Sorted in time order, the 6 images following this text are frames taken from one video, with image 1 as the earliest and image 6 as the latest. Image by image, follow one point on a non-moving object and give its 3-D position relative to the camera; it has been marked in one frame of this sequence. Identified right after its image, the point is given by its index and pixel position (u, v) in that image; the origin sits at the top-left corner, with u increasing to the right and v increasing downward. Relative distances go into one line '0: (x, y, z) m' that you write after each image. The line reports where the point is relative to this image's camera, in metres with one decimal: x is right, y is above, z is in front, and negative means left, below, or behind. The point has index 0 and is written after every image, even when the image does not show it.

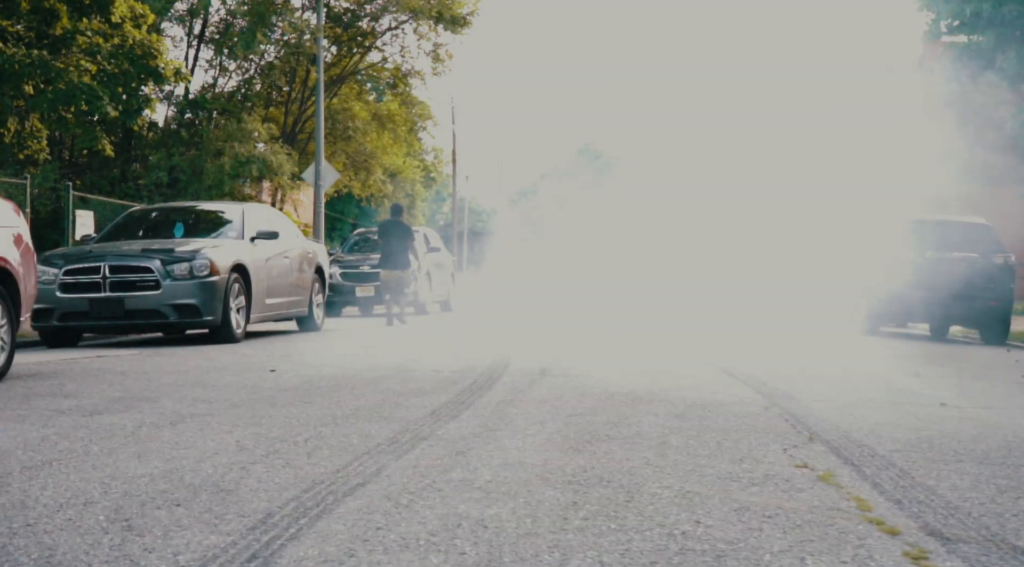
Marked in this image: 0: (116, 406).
0: (-2.0, -0.6, +6.3) m
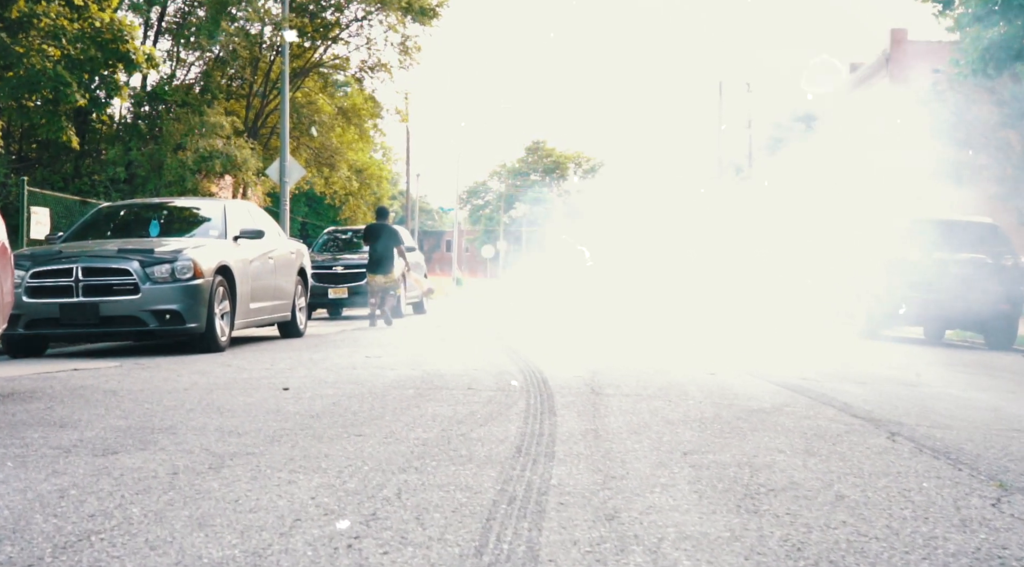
0: (-1.6, -0.7, +5.3) m
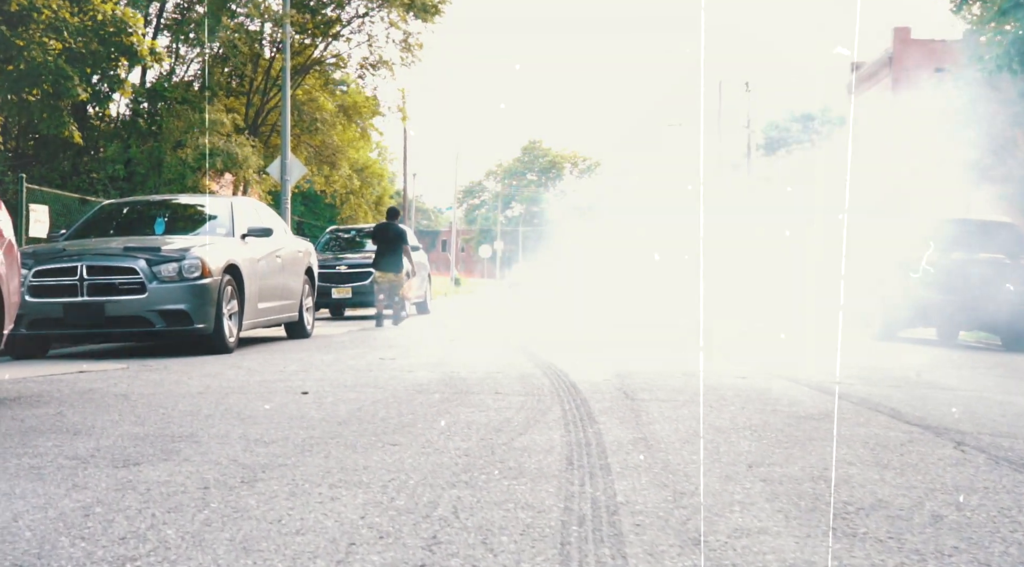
0: (-1.4, -0.7, +5.0) m
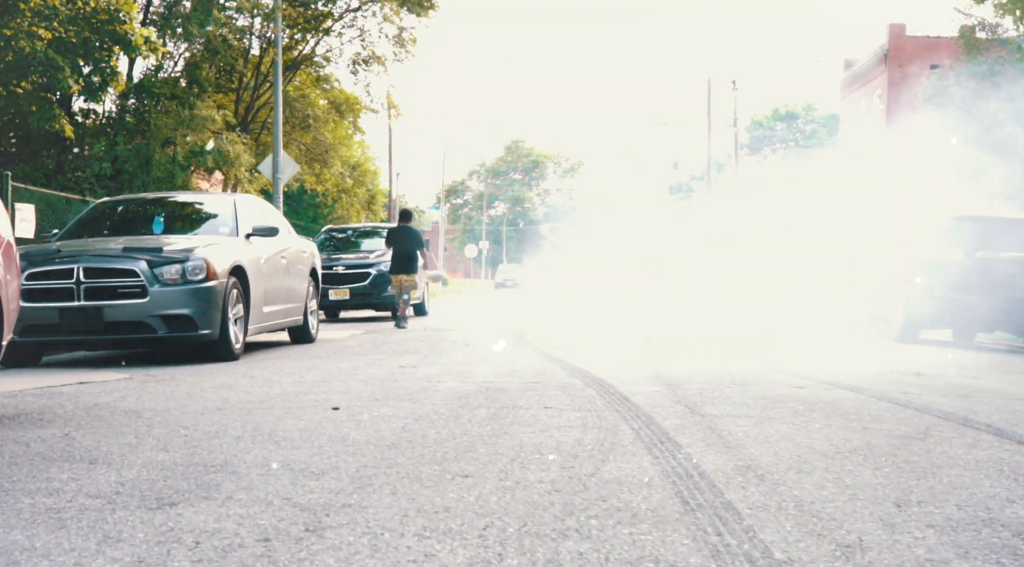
0: (-1.1, -0.7, +4.3) m
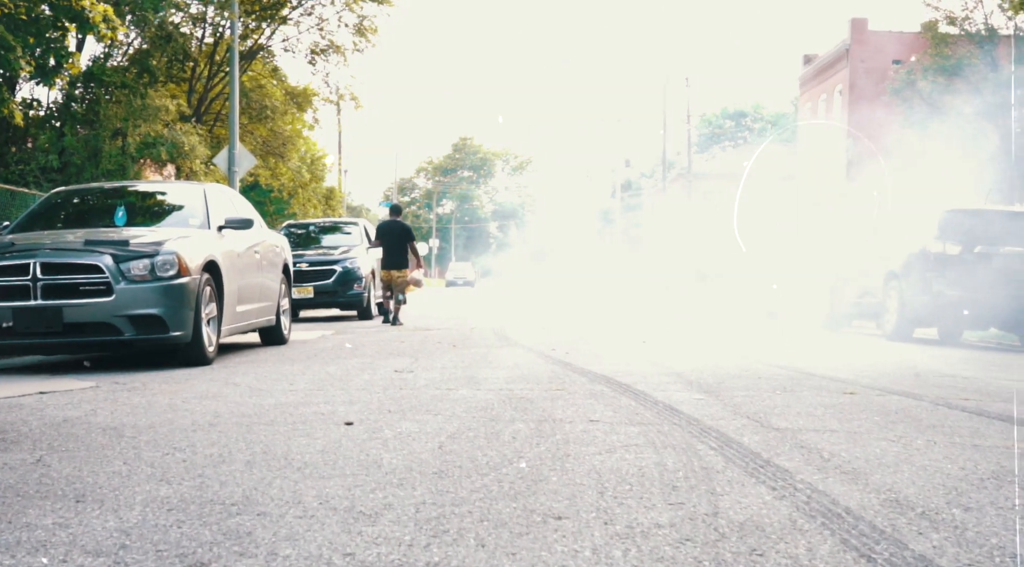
0: (-0.8, -0.7, +3.3) m
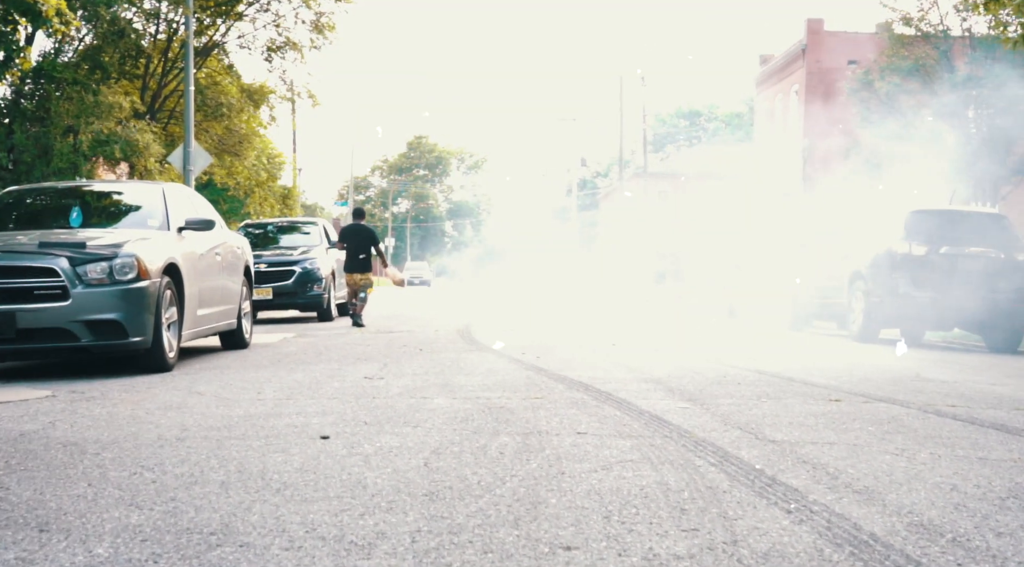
0: (-0.8, -0.7, +3.1) m
